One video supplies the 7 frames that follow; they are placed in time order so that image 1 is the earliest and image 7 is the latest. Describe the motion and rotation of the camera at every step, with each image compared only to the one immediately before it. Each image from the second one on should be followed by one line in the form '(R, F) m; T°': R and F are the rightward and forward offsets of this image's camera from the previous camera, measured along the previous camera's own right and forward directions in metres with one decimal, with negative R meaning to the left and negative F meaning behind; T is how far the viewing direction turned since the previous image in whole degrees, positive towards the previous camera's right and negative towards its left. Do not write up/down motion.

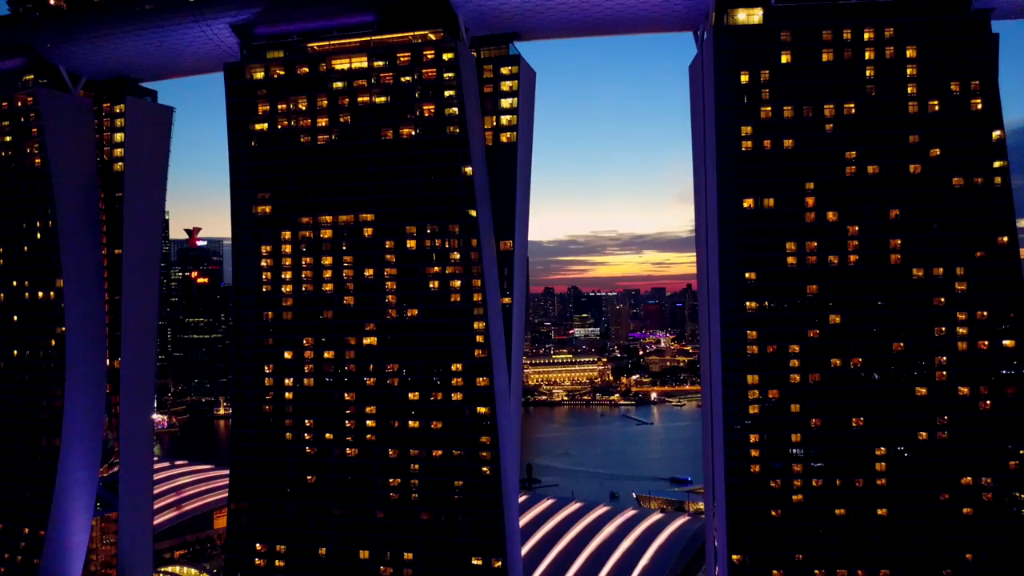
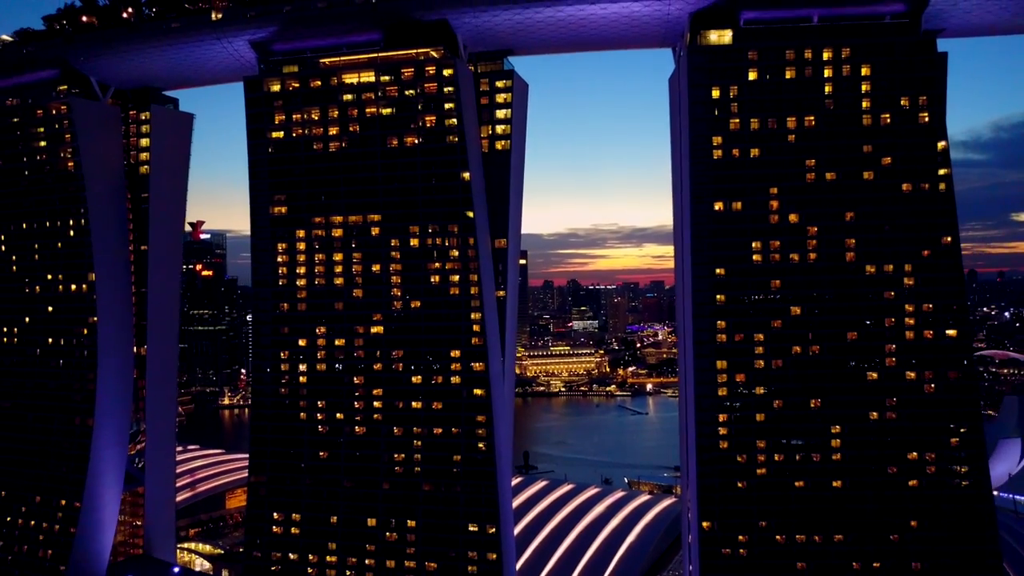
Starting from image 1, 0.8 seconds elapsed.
(+0.4, -3.9) m; 0°
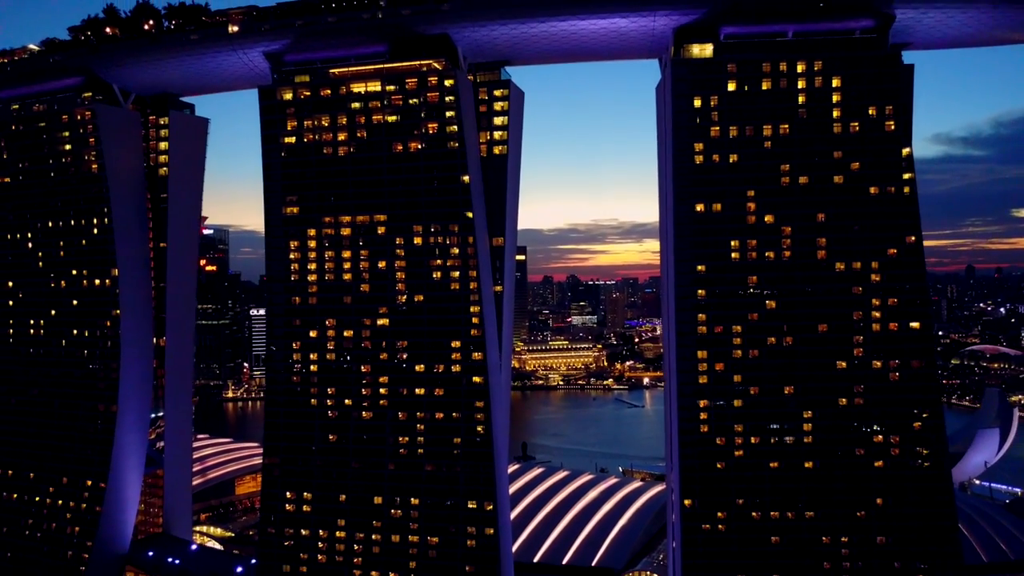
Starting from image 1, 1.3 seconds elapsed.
(+0.2, -3.1) m; 0°
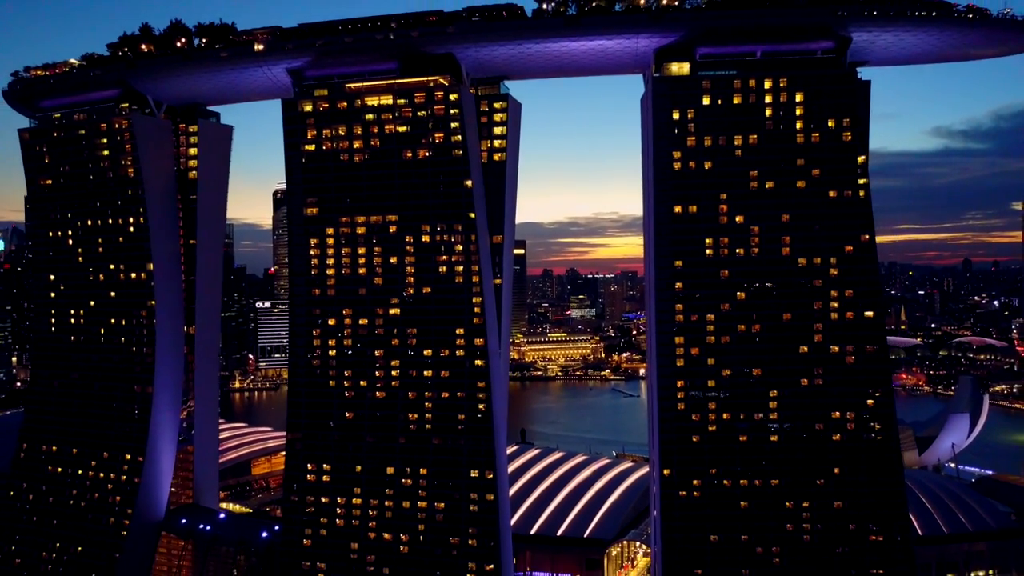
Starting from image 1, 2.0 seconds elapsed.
(+0.1, -5.2) m; 0°
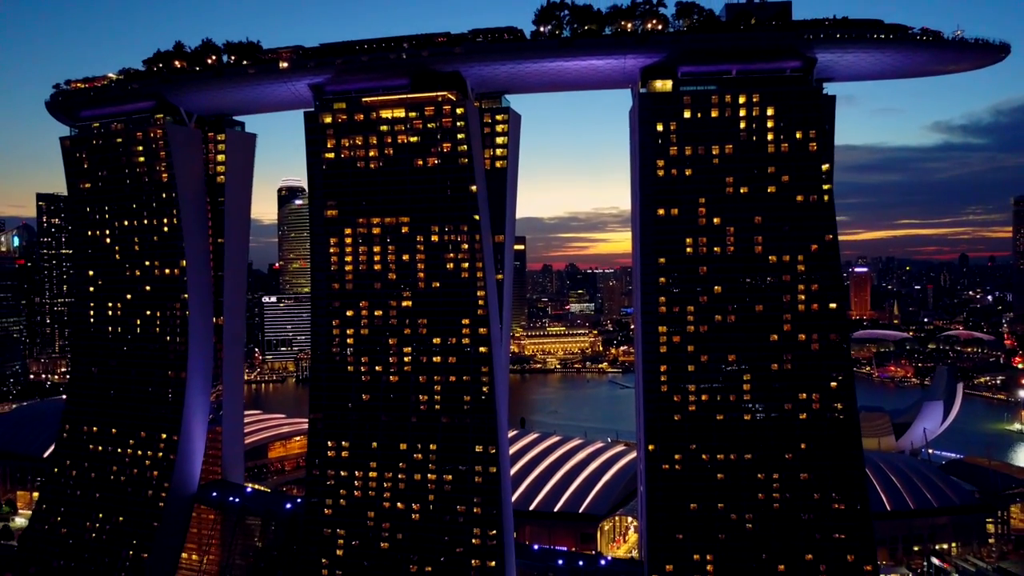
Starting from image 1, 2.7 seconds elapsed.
(0.0, -5.5) m; 0°
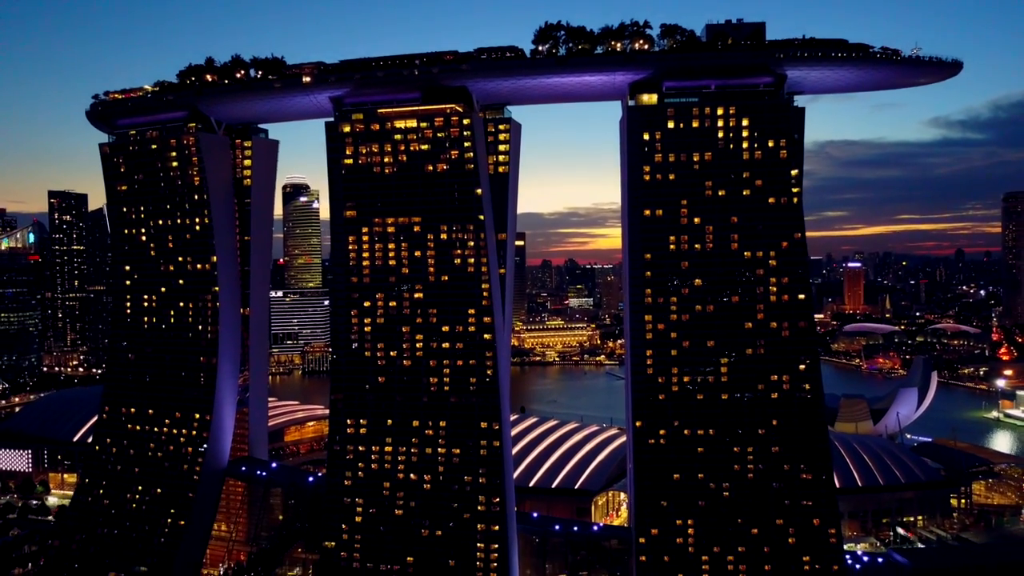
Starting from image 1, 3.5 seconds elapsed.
(-0.2, -6.1) m; 0°
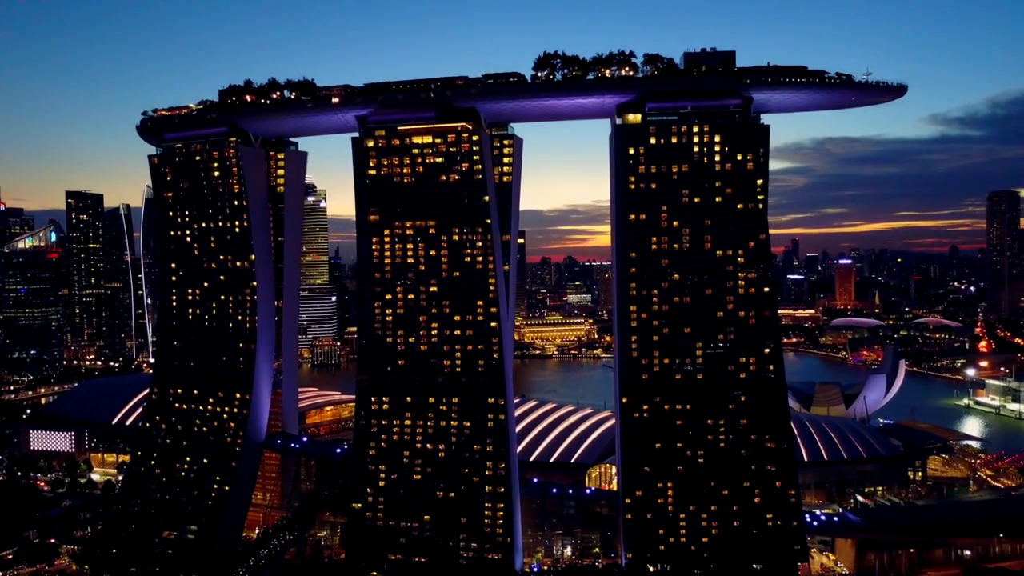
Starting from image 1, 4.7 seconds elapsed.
(-0.3, -9.1) m; 0°
